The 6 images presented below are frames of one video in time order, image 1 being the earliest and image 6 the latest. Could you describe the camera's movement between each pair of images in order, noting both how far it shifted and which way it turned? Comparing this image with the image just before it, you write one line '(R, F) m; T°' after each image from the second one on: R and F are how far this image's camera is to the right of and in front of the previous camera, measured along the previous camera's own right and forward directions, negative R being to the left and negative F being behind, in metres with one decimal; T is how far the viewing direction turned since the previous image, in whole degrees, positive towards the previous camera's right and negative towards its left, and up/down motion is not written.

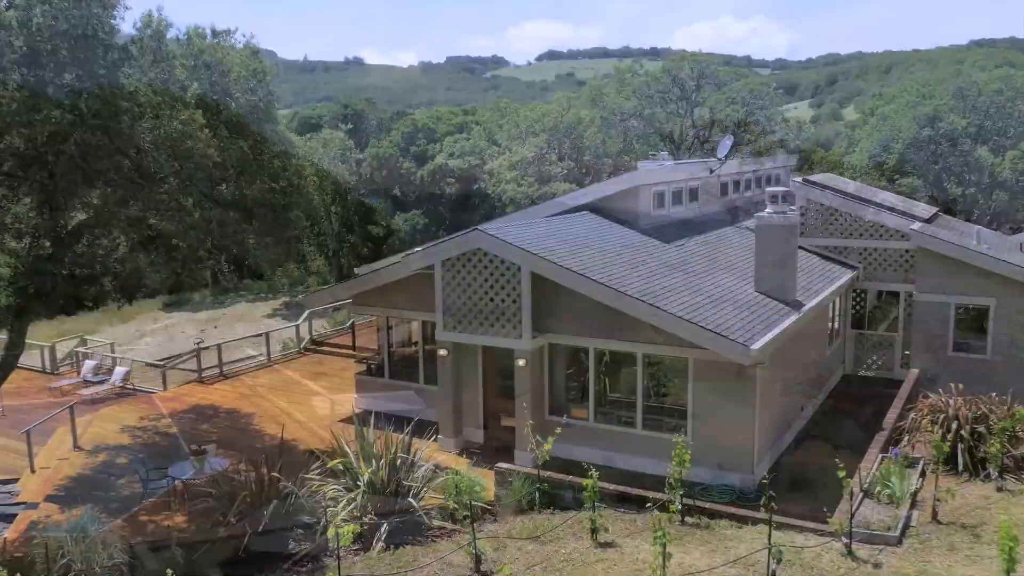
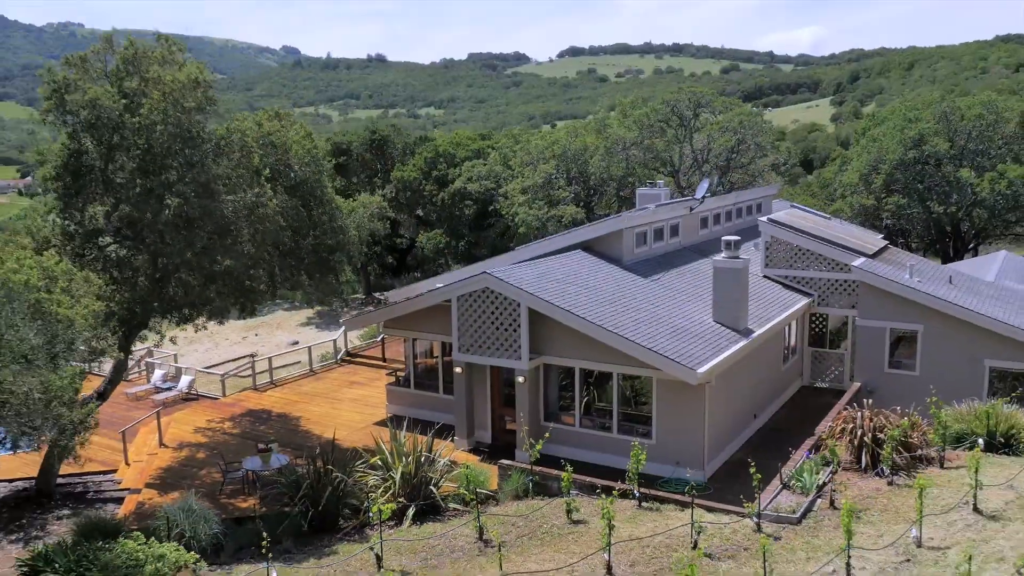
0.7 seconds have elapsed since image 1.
(+0.3, -2.3) m; -1°
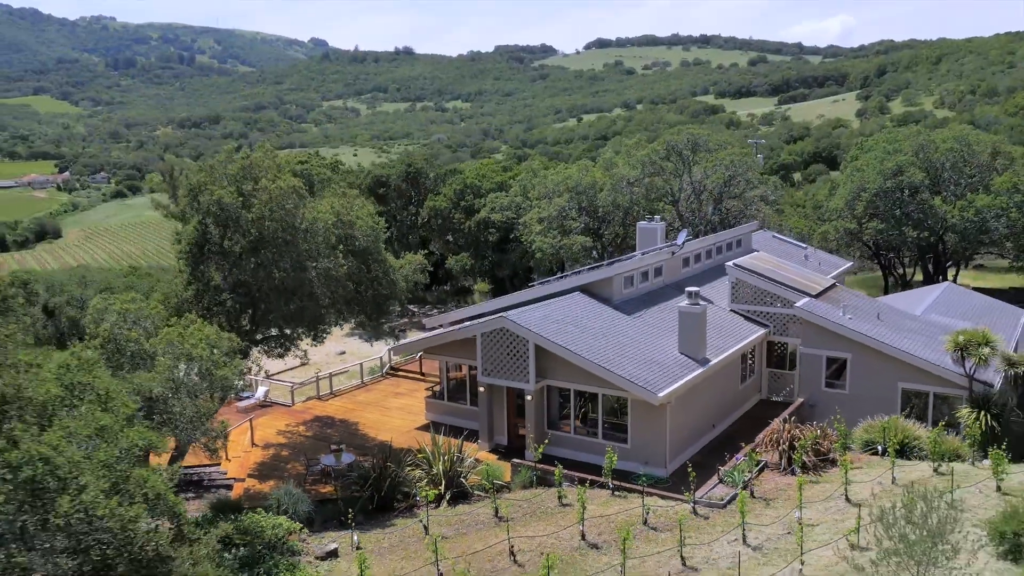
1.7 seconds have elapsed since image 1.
(+0.3, -3.6) m; -2°
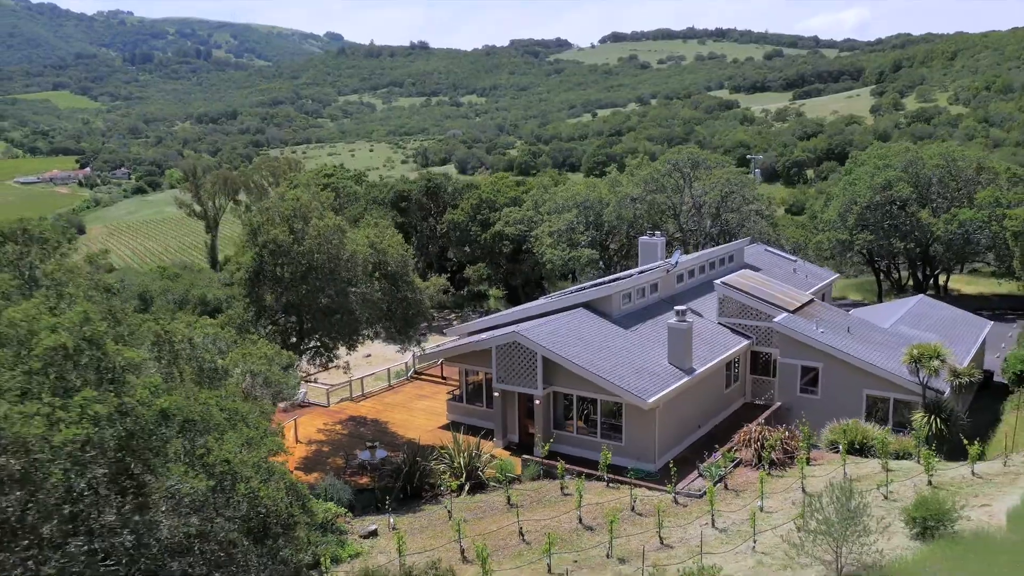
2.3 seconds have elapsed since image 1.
(+0.1, -2.3) m; -1°
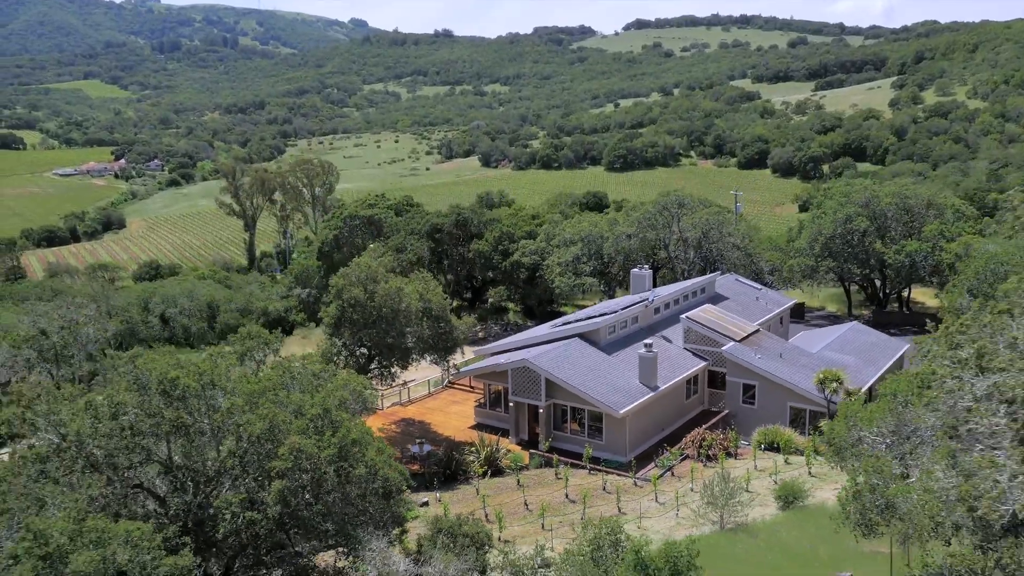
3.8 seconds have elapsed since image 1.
(+0.3, -6.3) m; -1°
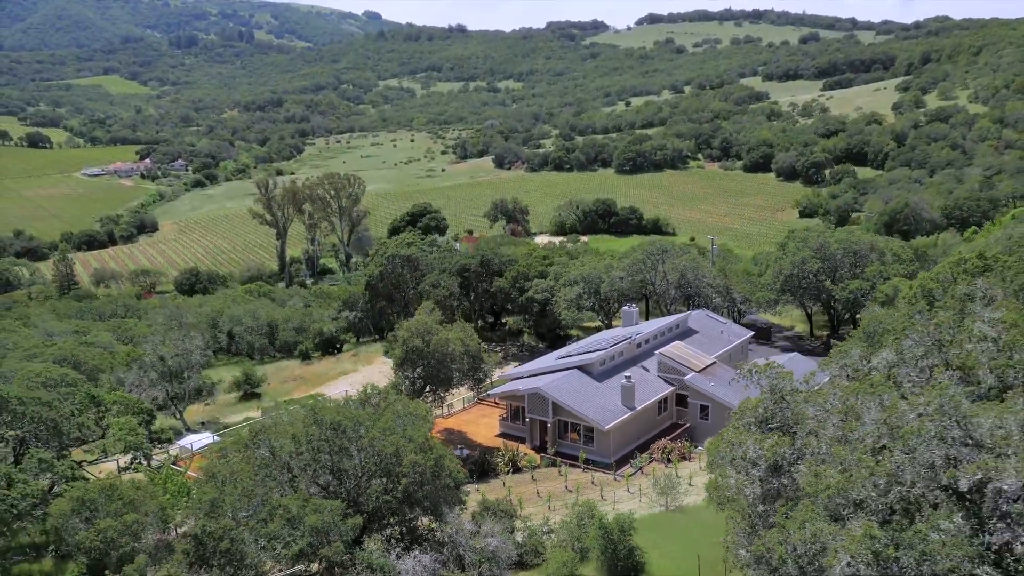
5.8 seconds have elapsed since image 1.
(-0.1, -8.7) m; -1°
